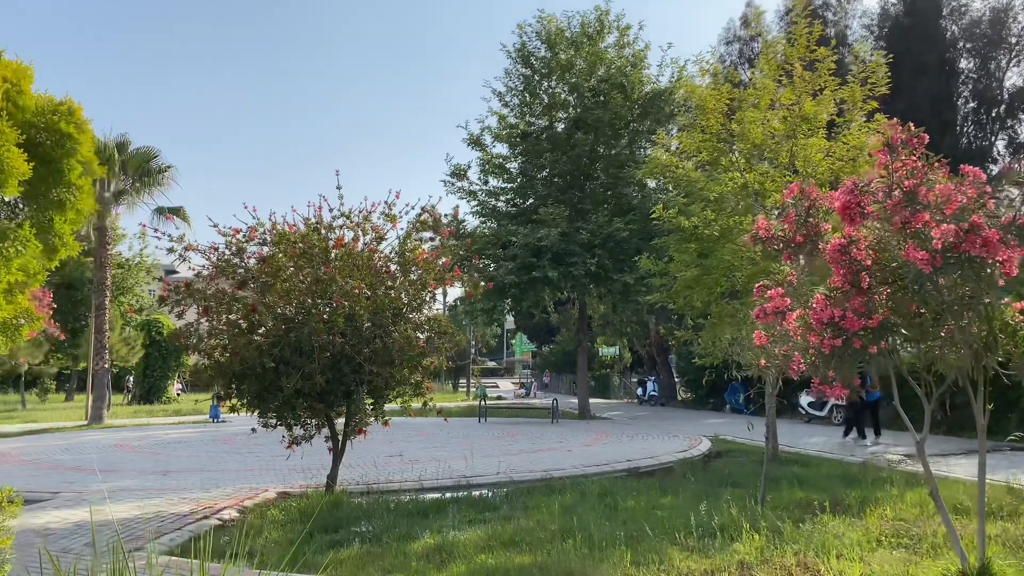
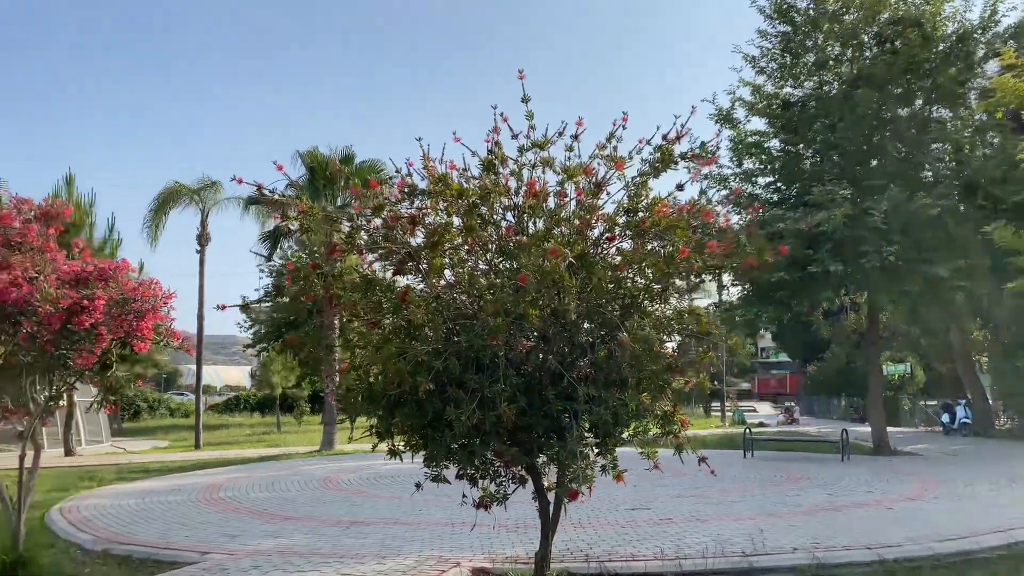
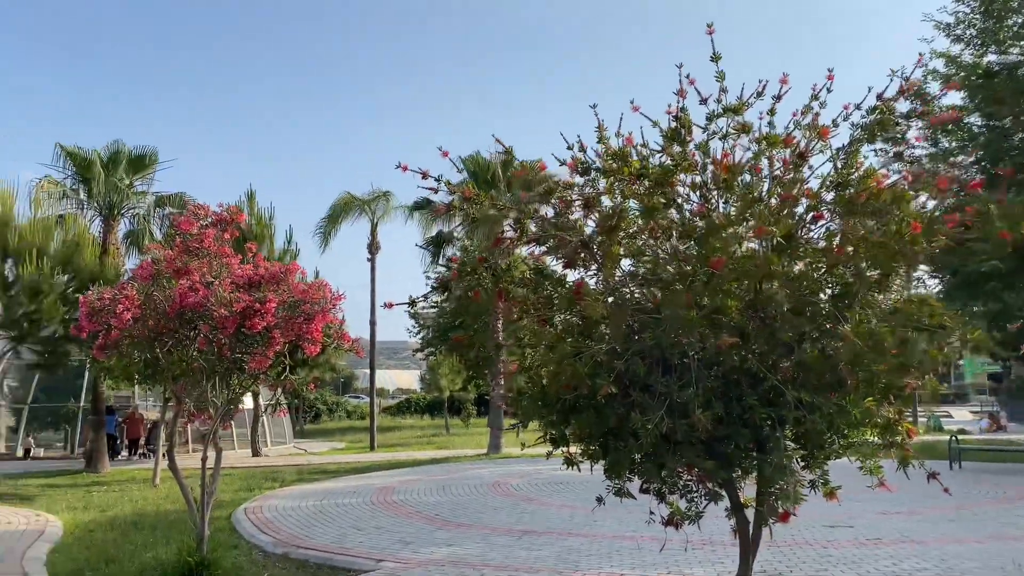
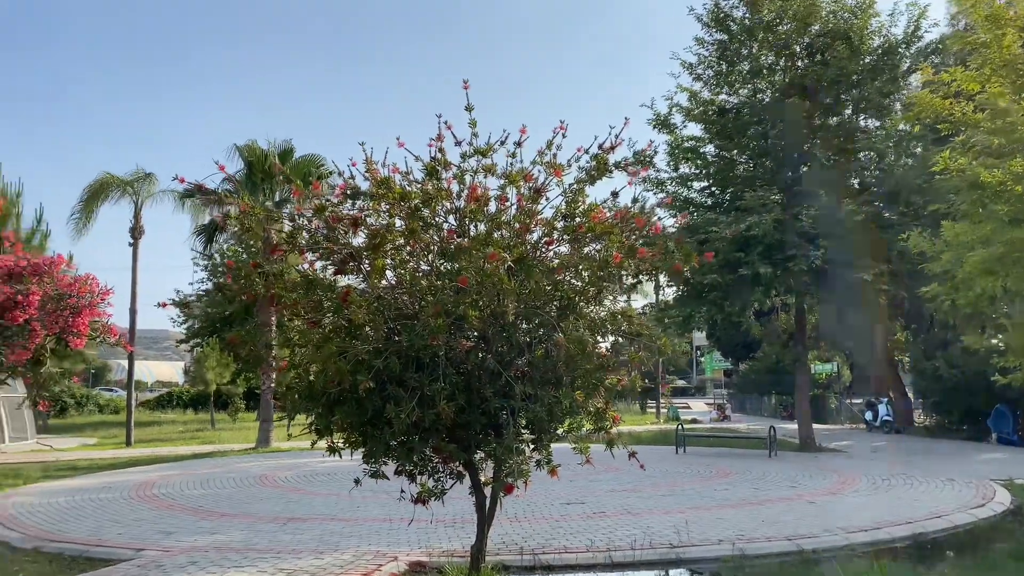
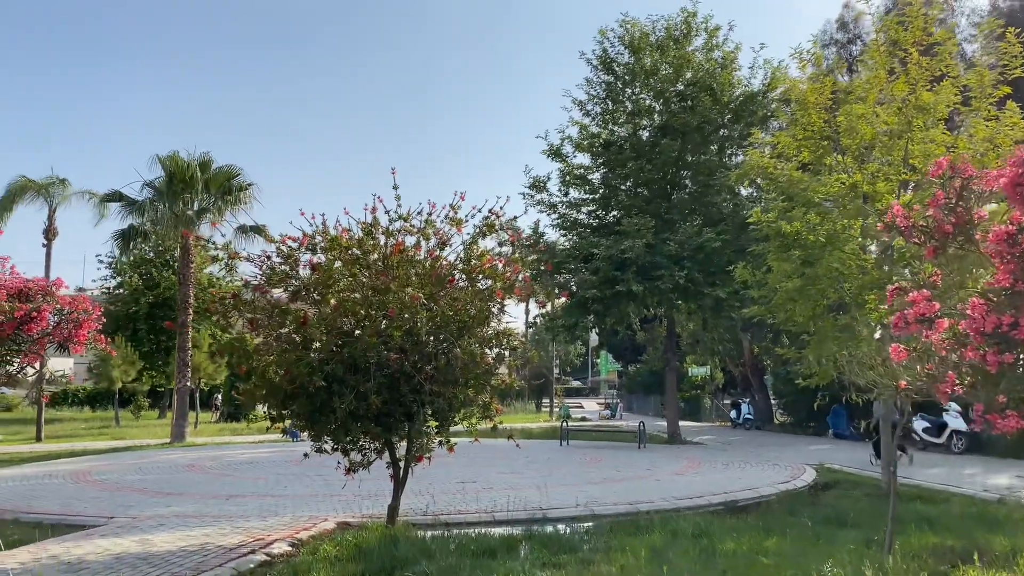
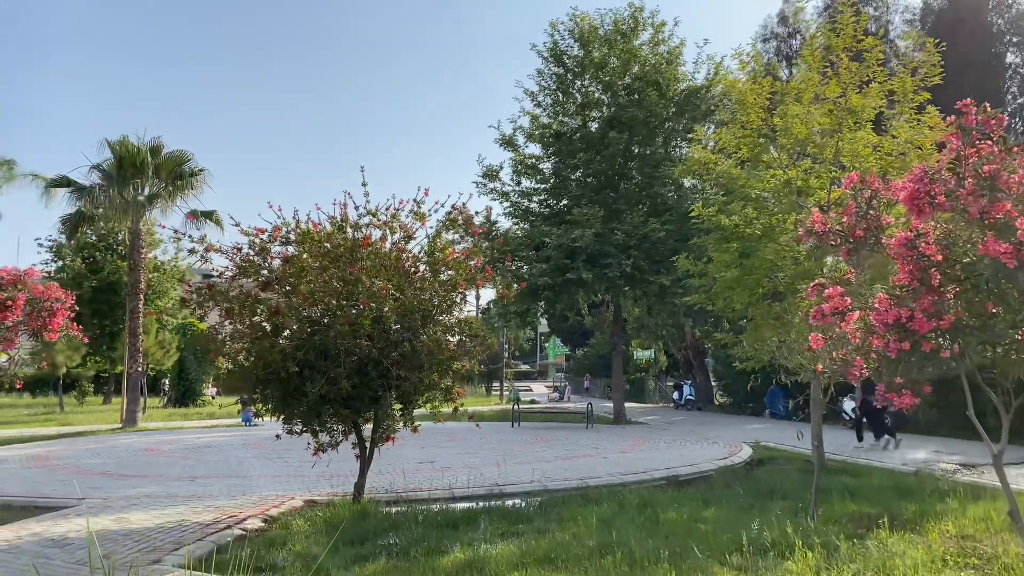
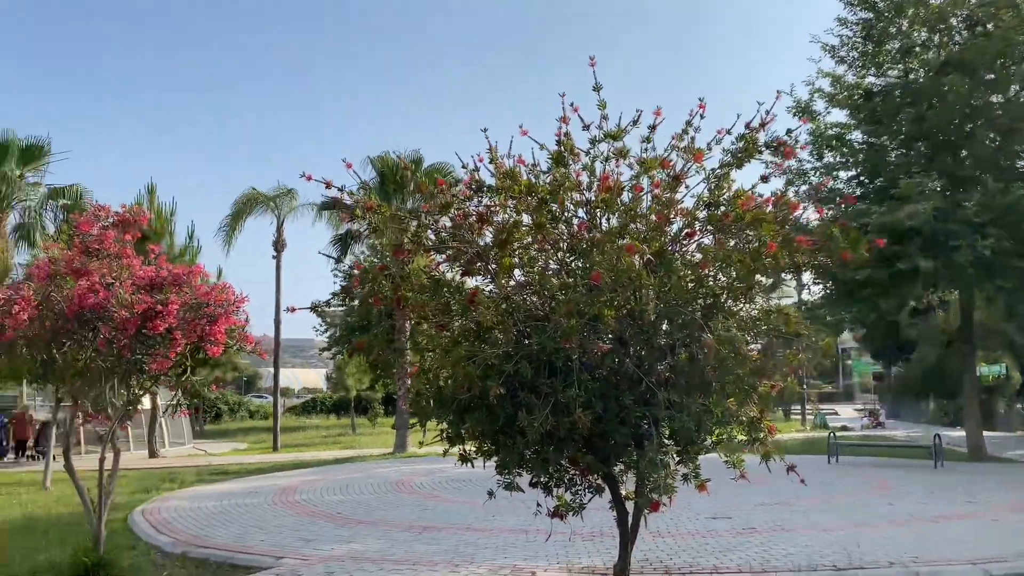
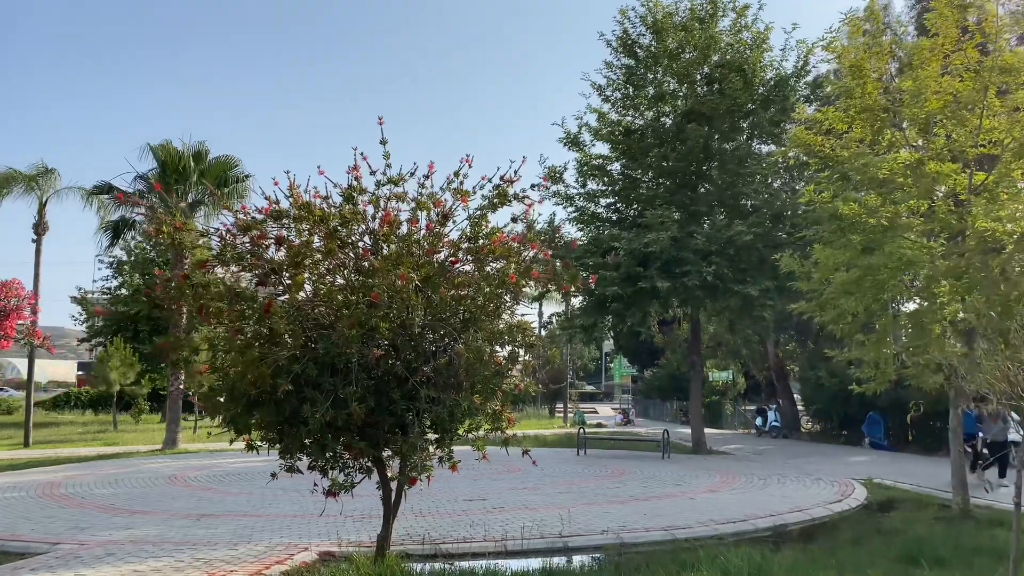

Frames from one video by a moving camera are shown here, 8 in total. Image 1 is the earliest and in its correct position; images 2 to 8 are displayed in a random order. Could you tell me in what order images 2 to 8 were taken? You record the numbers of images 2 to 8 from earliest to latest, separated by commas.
6, 5, 8, 4, 2, 7, 3
